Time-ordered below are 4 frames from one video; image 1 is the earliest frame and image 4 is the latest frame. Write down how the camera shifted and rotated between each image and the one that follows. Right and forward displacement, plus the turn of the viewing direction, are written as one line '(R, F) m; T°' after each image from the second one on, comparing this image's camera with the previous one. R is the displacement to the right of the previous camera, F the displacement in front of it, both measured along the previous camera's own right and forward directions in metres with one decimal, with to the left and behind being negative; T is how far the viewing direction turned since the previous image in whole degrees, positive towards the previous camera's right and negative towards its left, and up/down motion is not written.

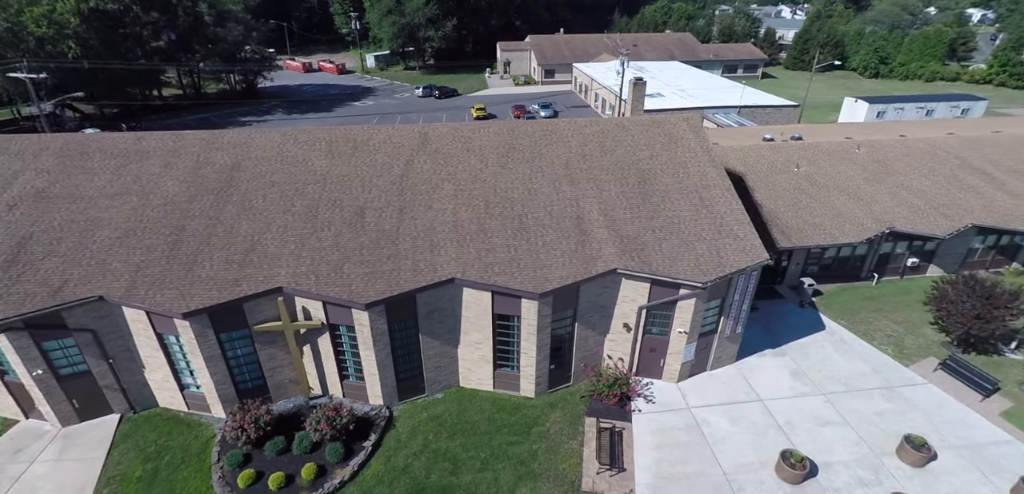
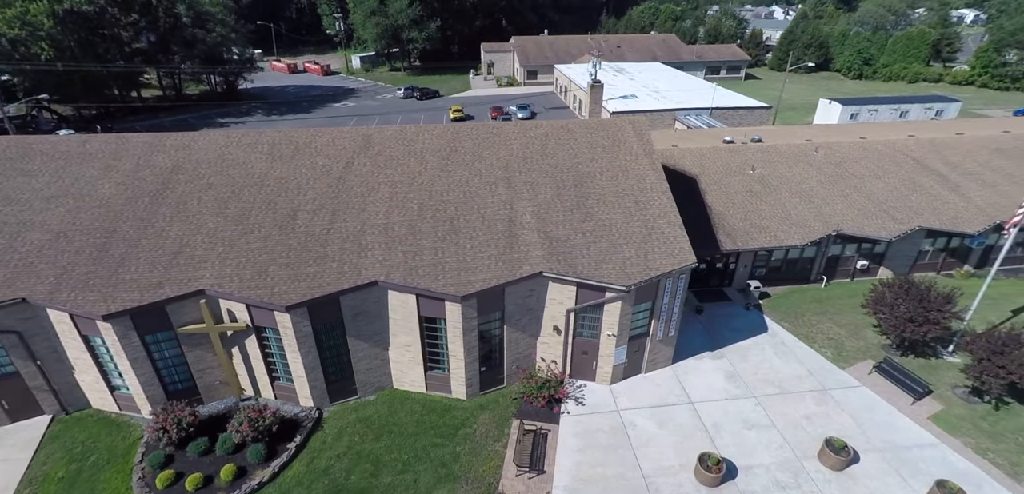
(+2.6, -0.1) m; 0°
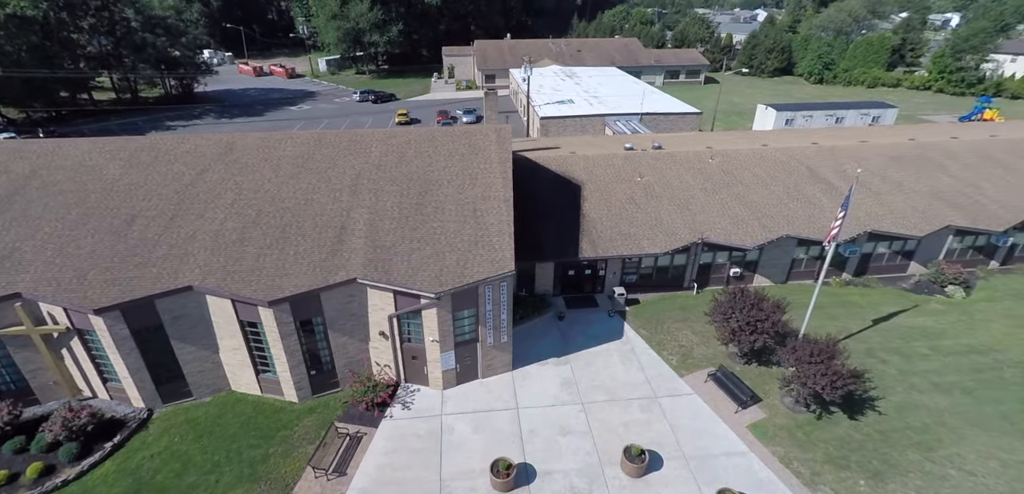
(+6.7, -0.3) m; -1°
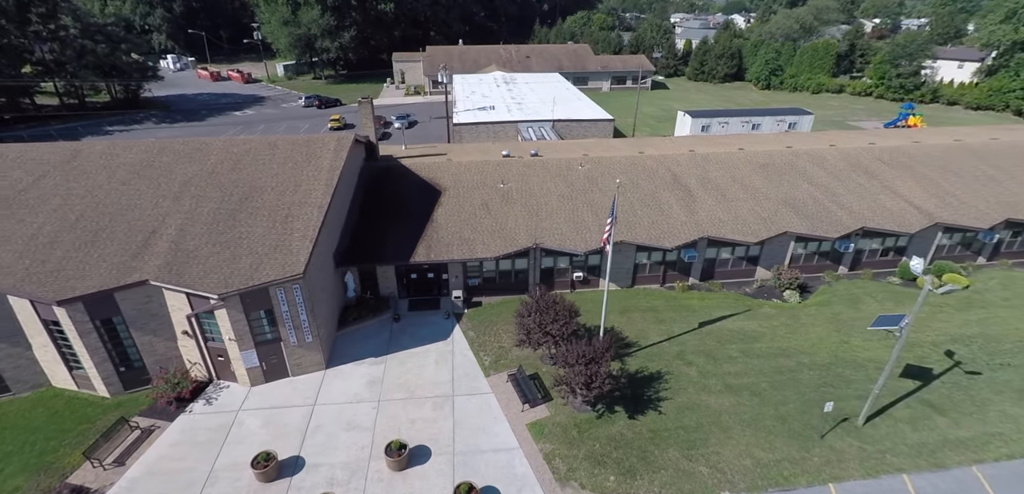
(+8.3, -0.8) m; -1°
